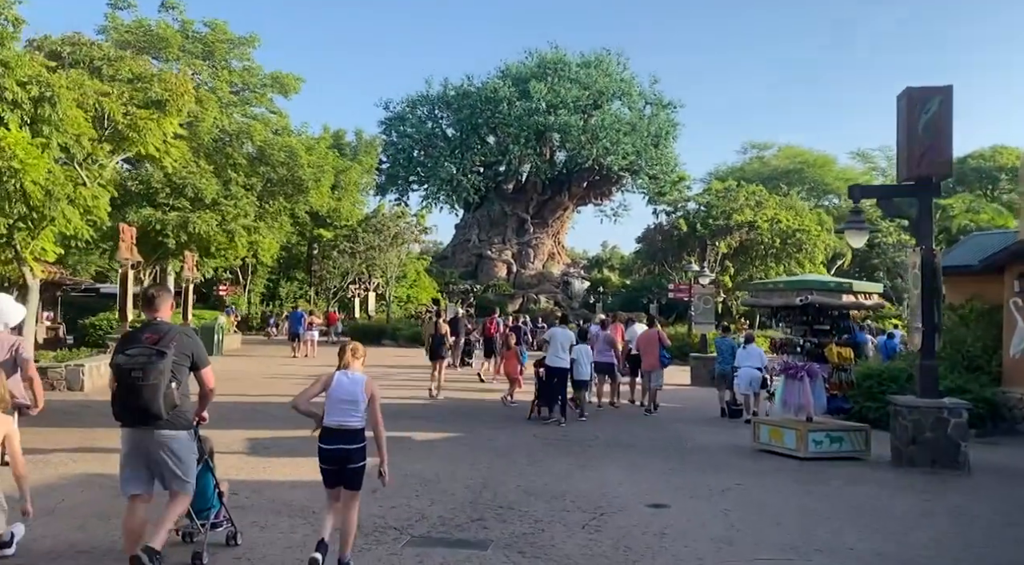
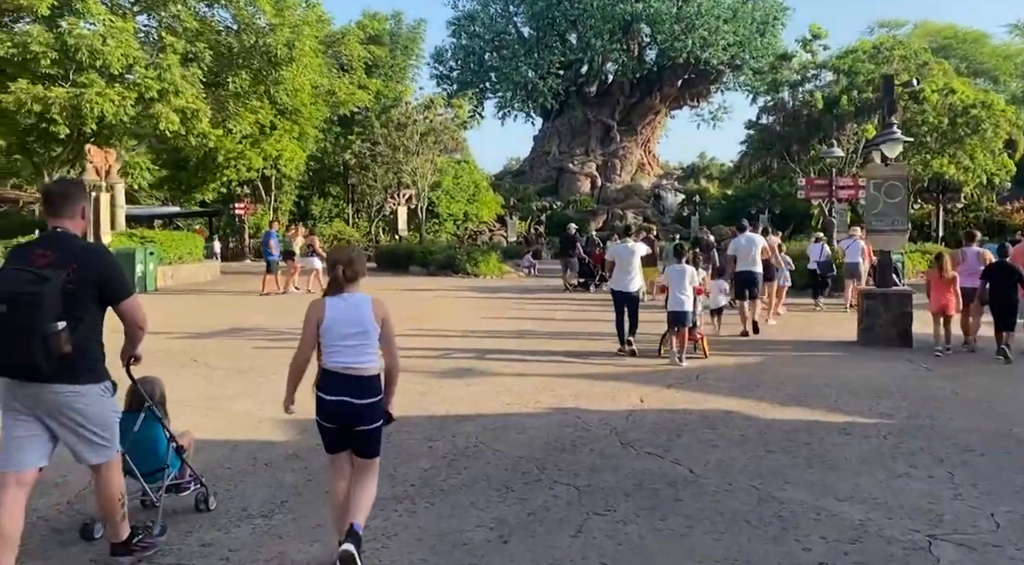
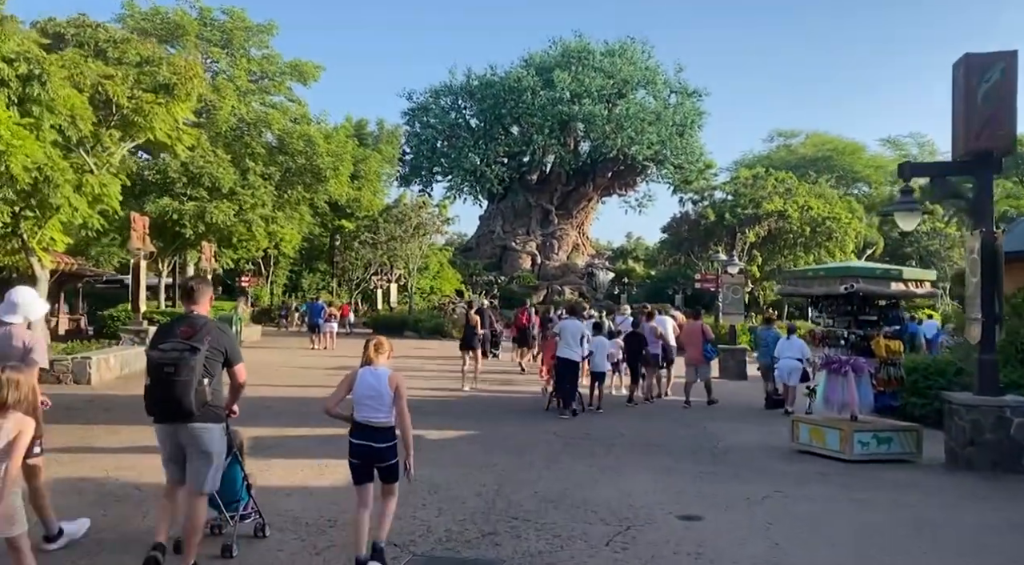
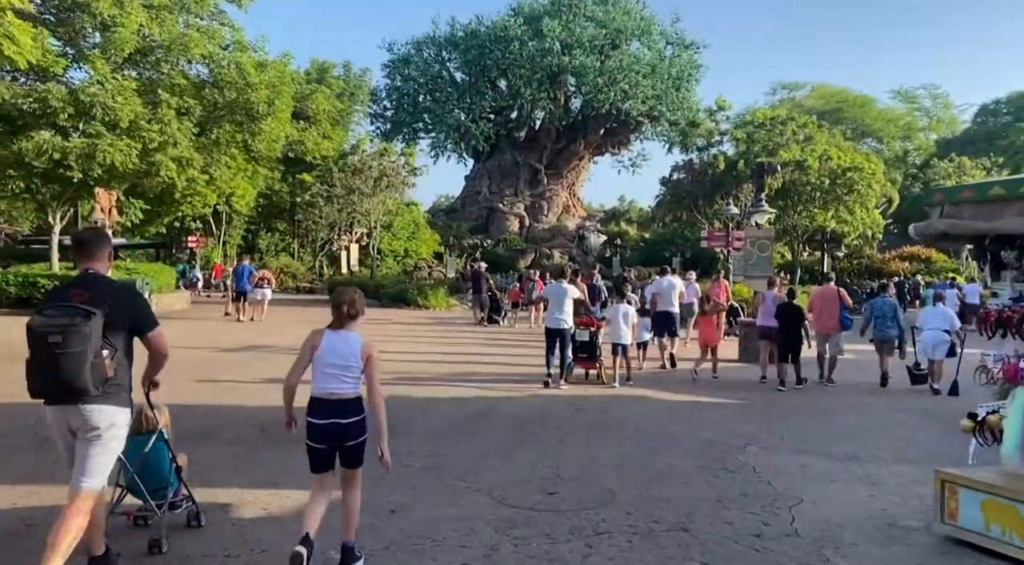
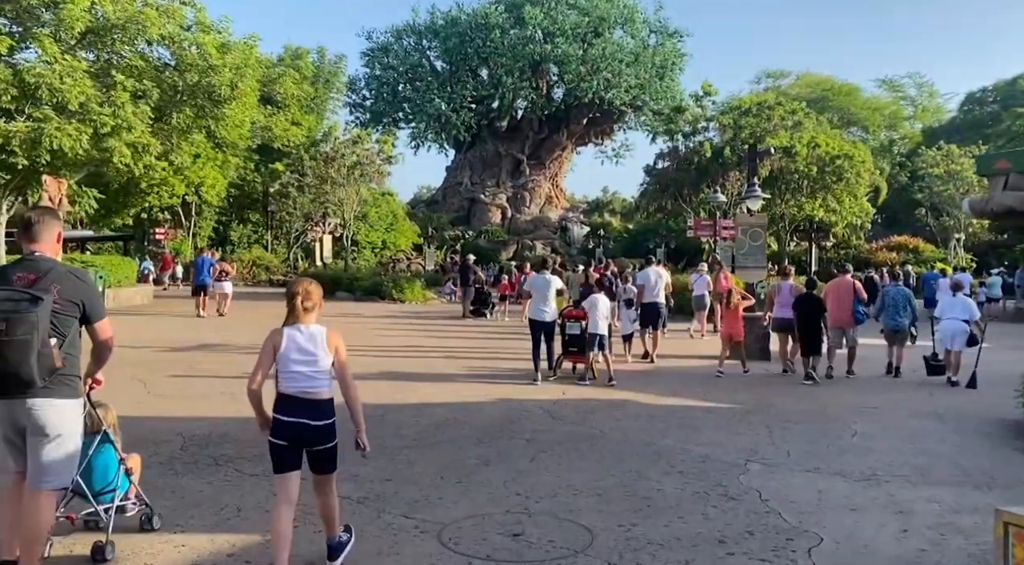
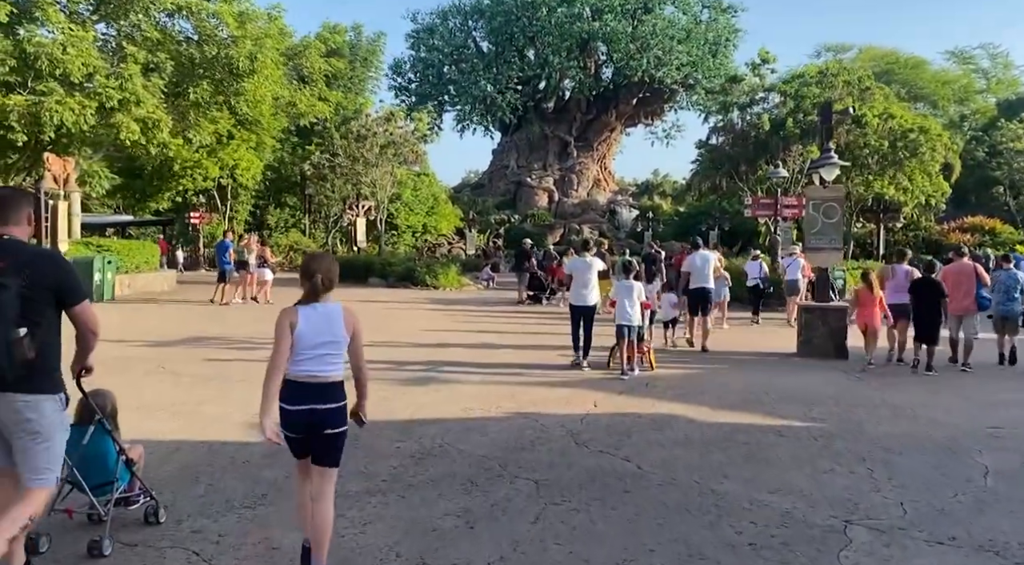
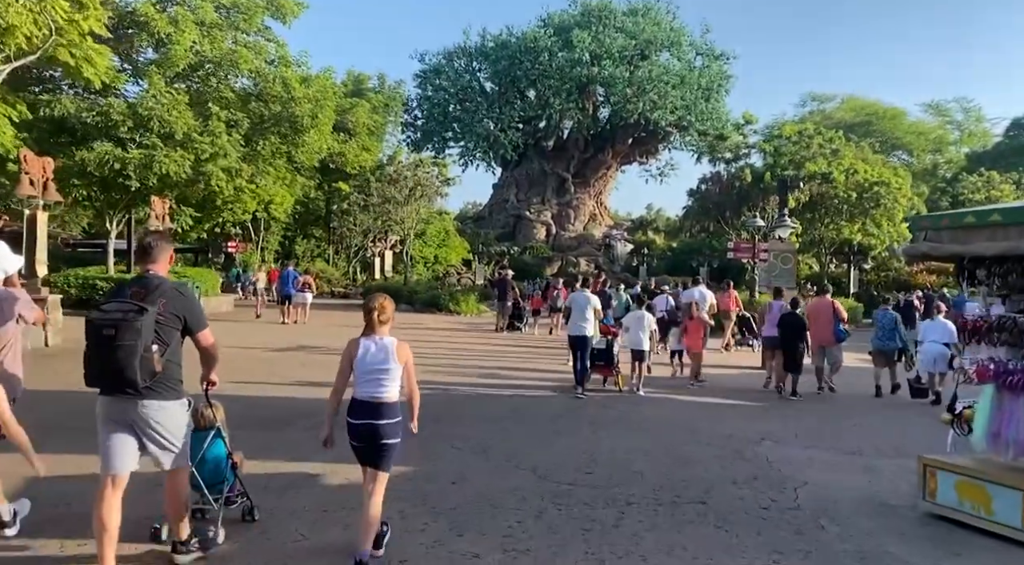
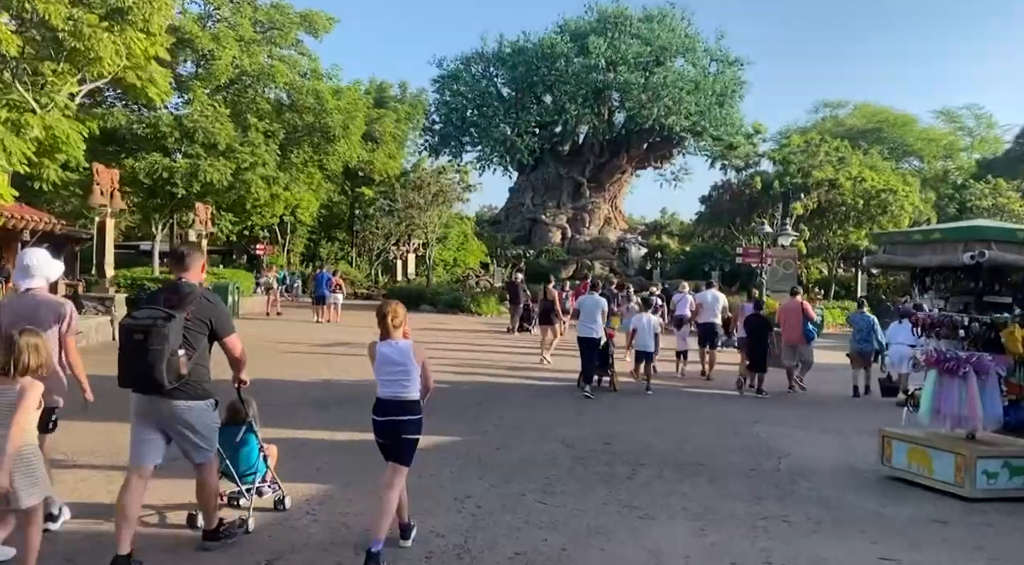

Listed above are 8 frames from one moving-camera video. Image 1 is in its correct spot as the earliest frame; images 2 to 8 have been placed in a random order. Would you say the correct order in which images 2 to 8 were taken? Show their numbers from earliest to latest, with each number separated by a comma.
3, 8, 7, 4, 5, 6, 2
